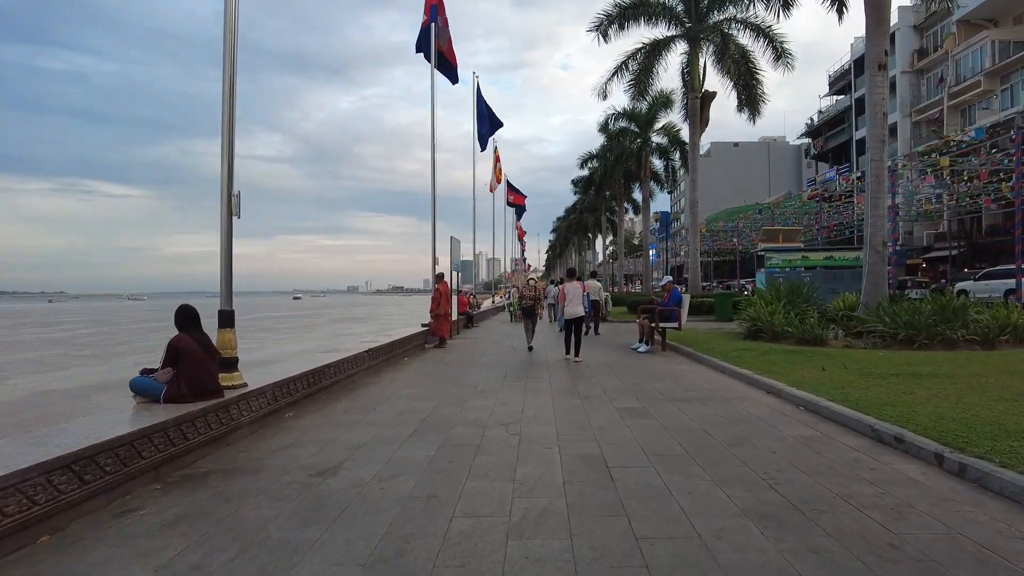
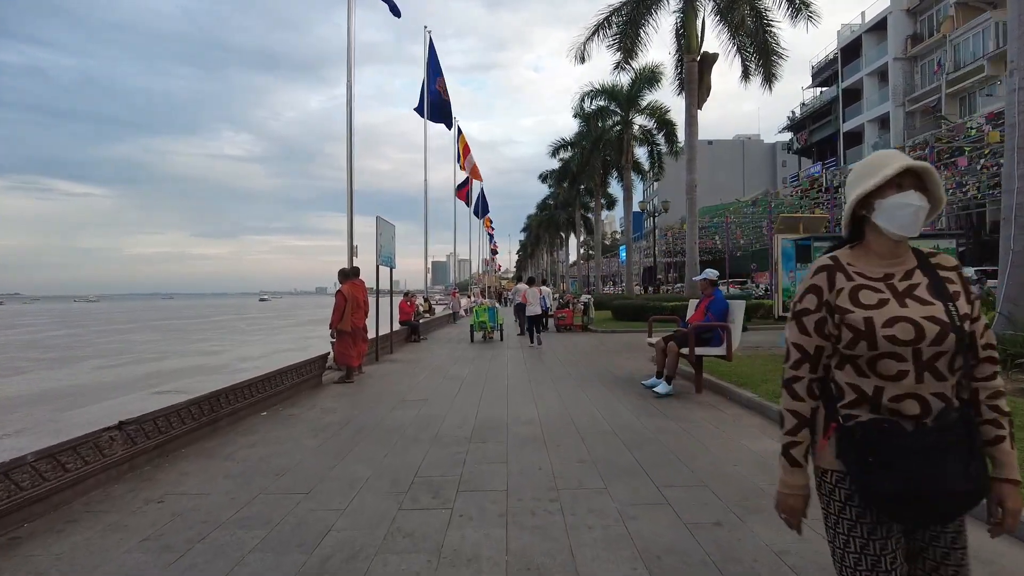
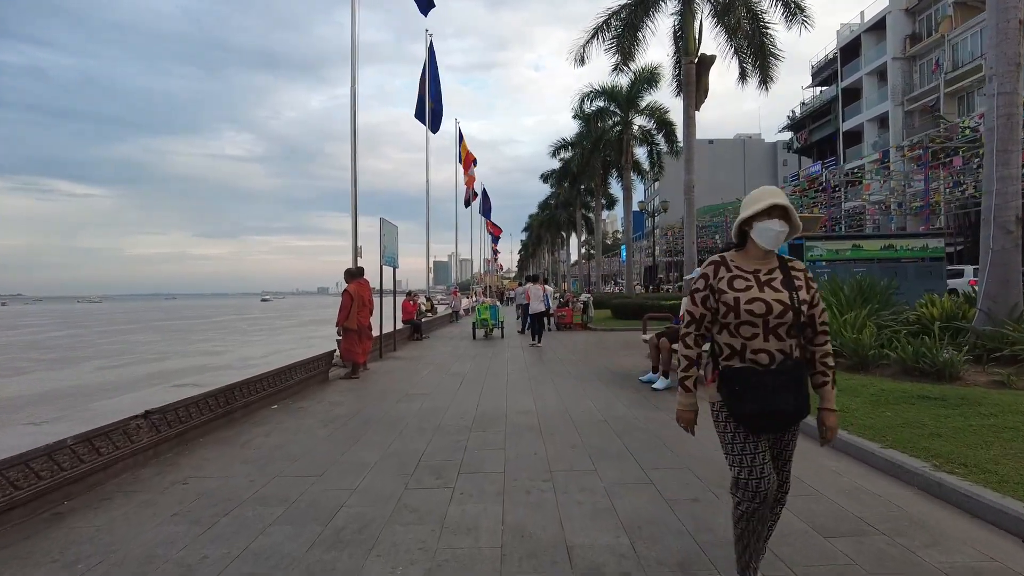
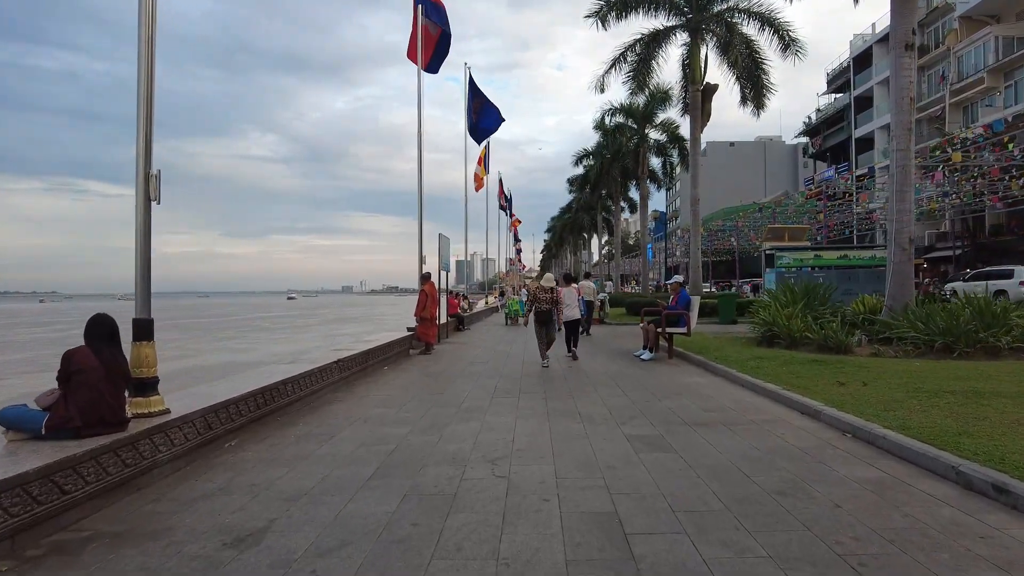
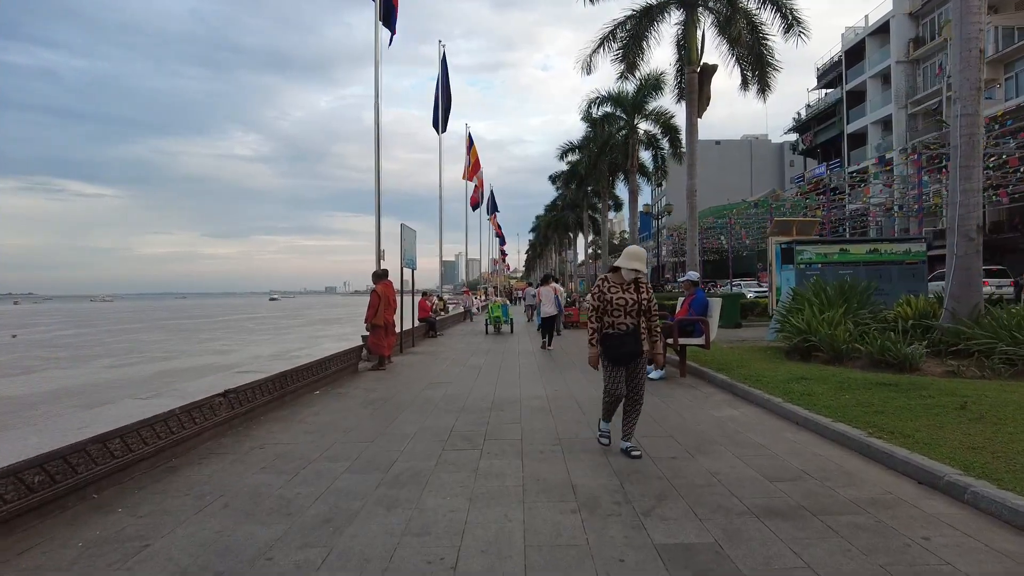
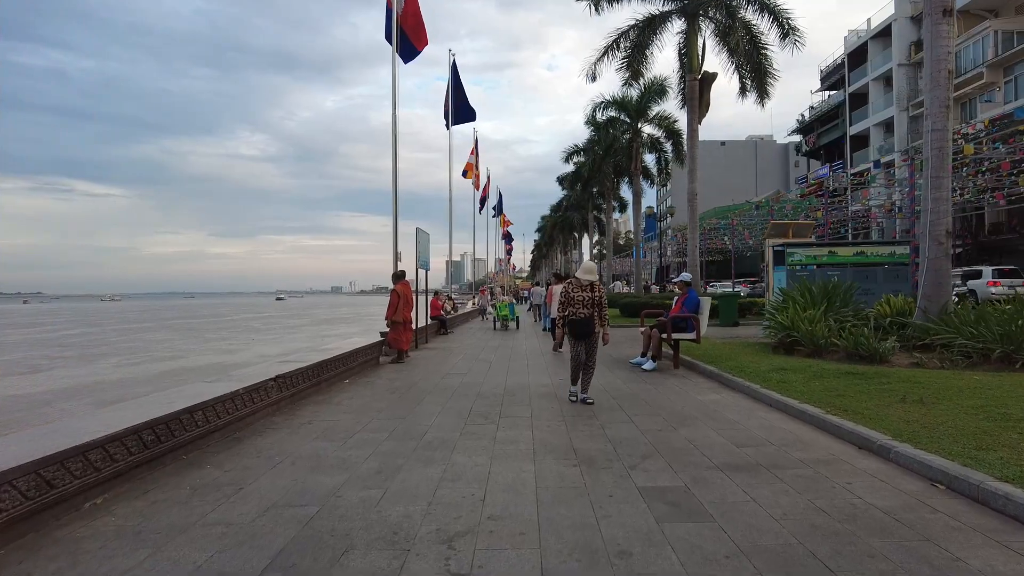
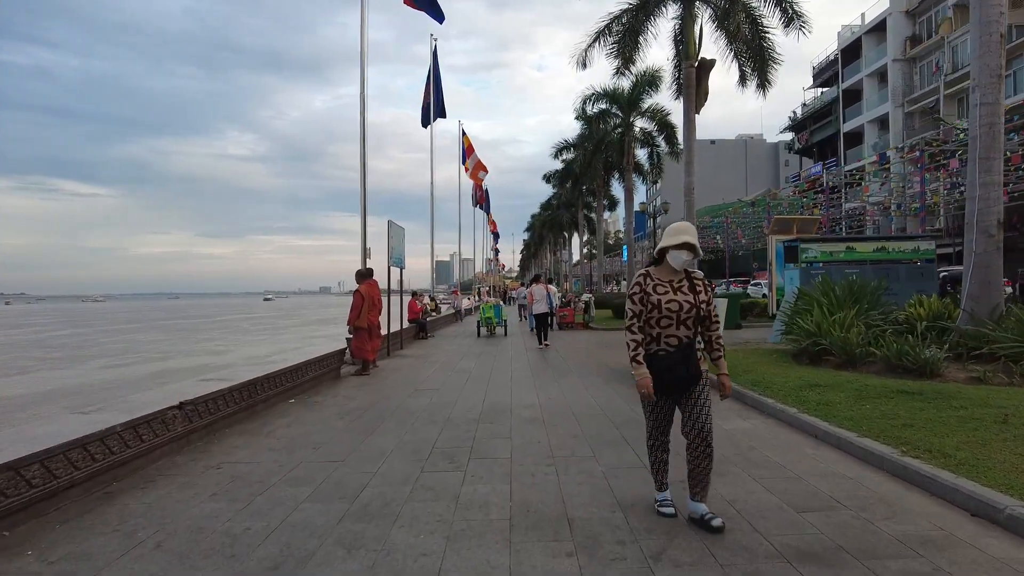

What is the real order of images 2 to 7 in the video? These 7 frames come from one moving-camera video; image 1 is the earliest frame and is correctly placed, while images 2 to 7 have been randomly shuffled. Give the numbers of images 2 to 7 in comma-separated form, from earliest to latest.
4, 6, 5, 7, 3, 2
